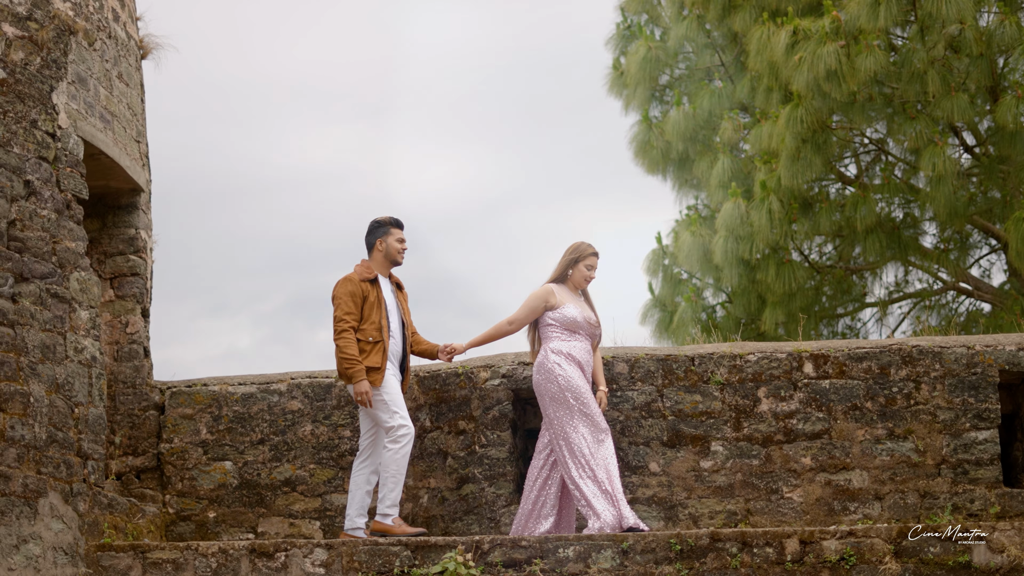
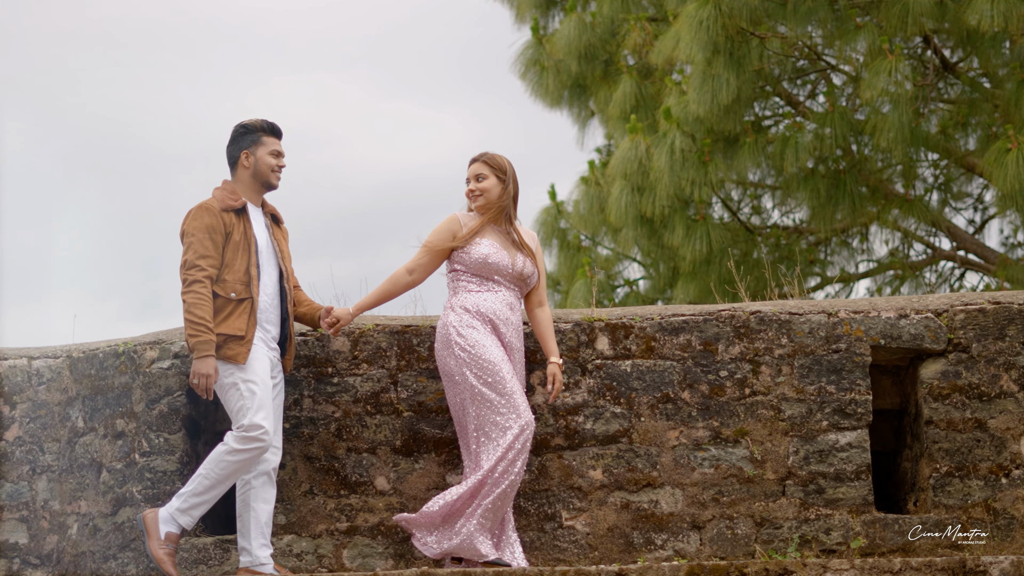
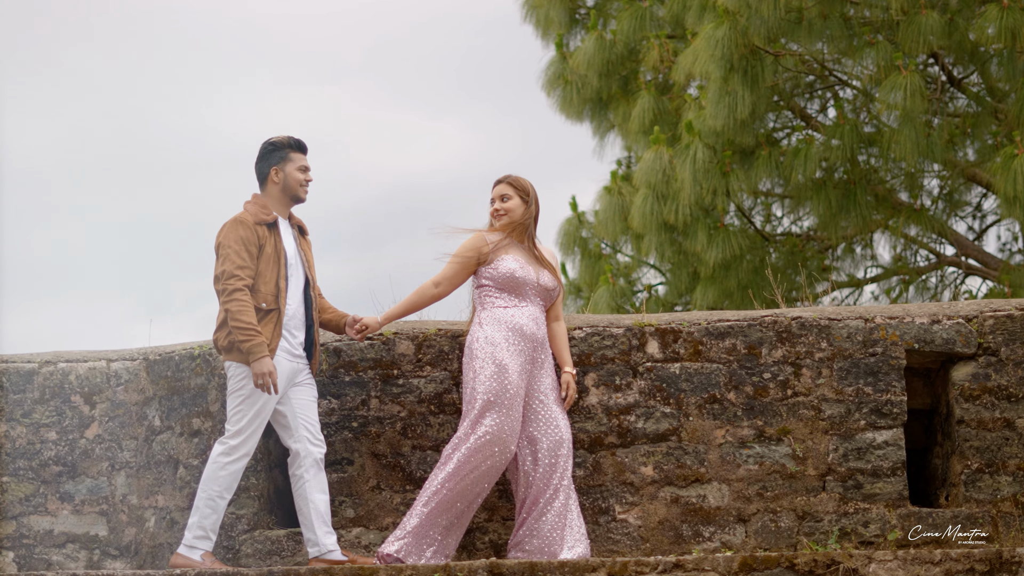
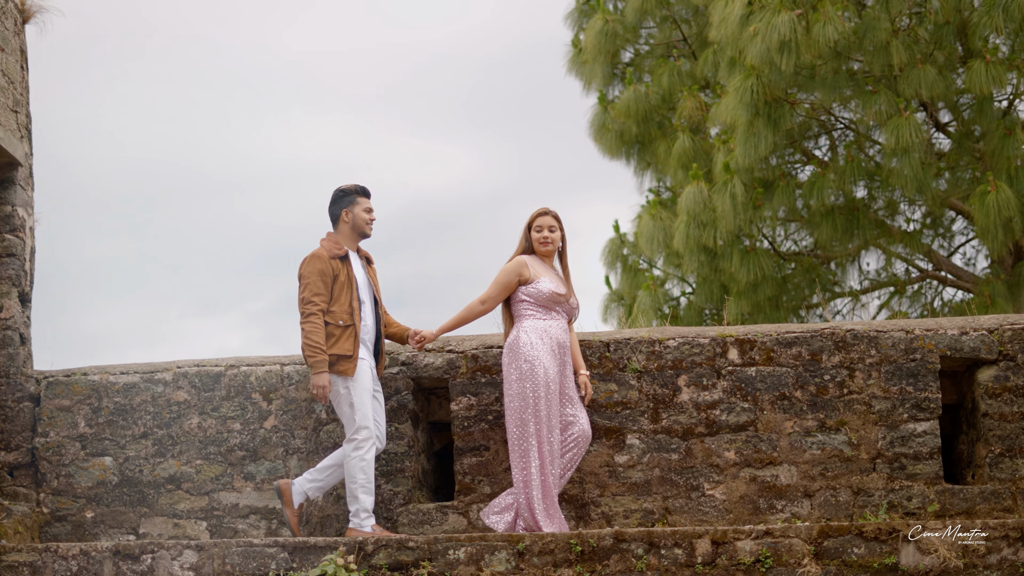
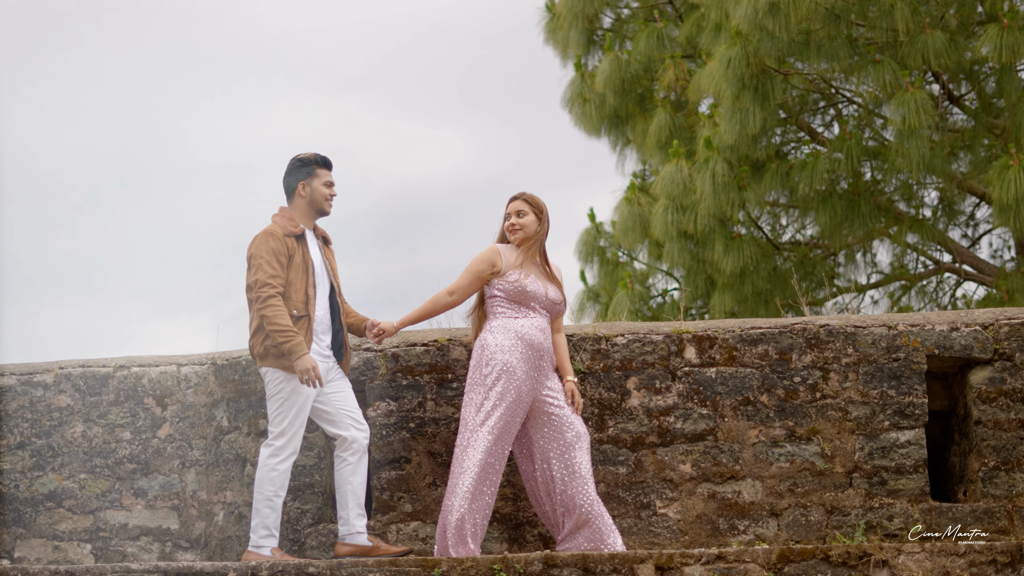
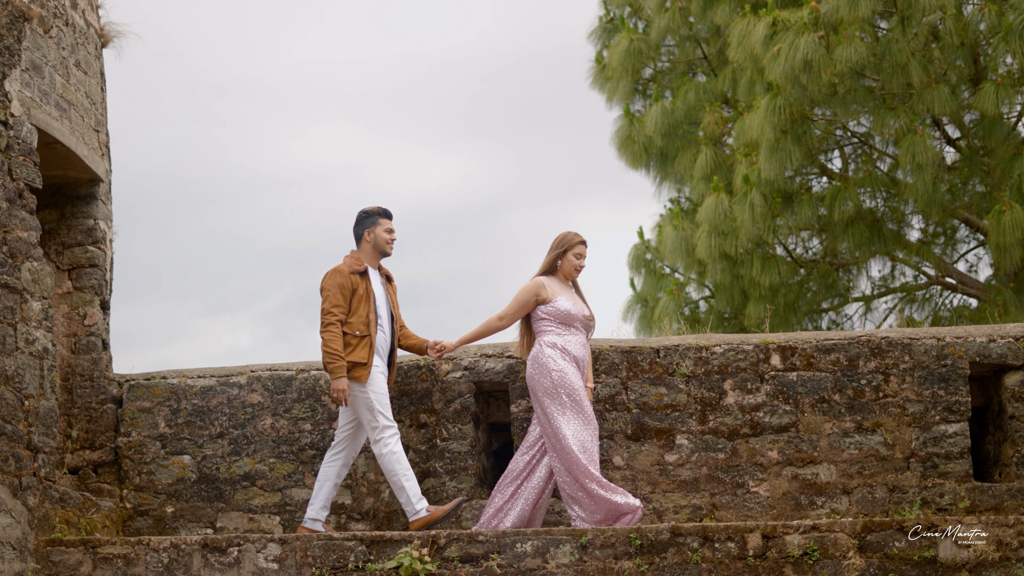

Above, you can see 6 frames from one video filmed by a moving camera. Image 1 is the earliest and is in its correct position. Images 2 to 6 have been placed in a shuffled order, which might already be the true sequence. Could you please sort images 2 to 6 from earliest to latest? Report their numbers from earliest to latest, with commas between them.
6, 4, 5, 3, 2
